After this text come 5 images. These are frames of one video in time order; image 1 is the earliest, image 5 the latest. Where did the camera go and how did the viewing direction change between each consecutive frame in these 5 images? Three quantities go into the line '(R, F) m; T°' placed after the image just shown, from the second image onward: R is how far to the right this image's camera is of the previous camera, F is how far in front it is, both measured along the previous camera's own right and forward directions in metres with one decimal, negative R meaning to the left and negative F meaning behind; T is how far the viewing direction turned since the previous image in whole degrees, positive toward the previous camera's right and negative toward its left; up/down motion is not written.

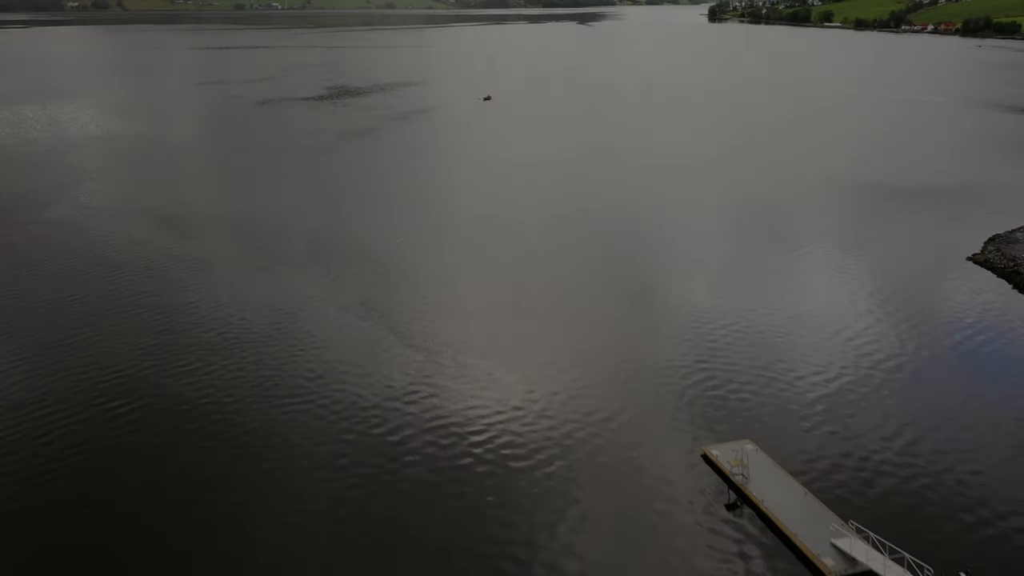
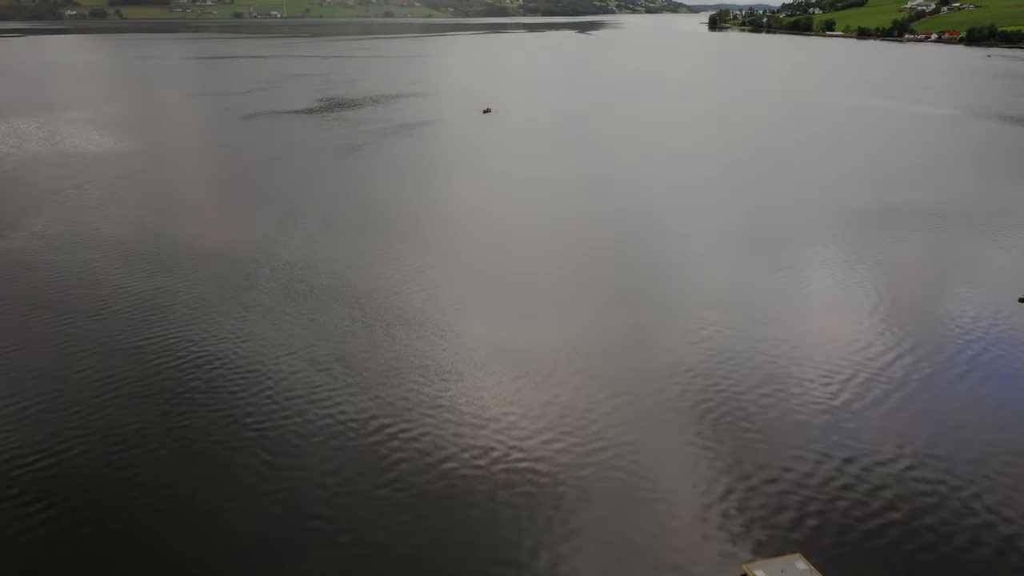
(0.0, +1.4) m; 0°
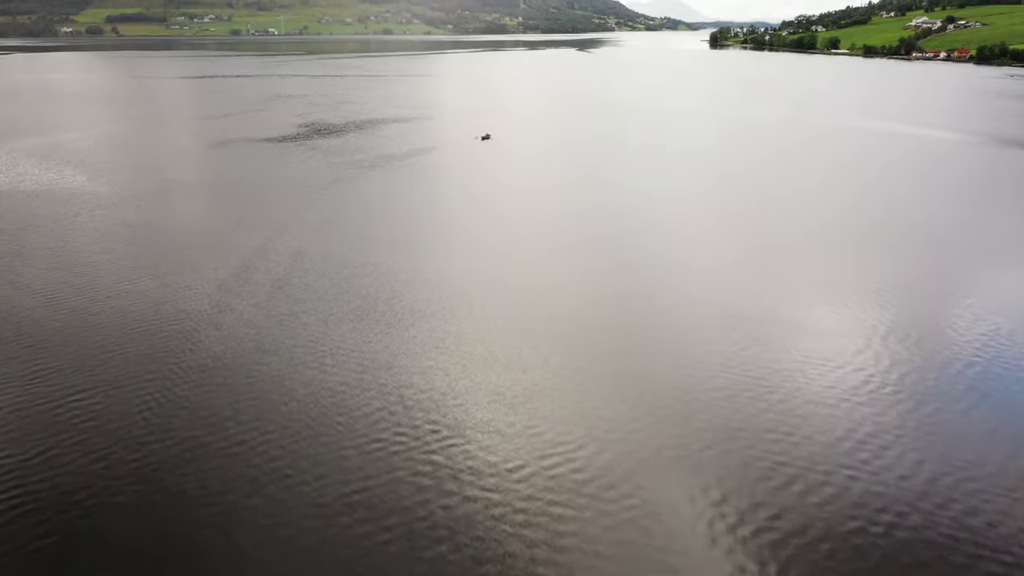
(-0.1, +3.0) m; 0°
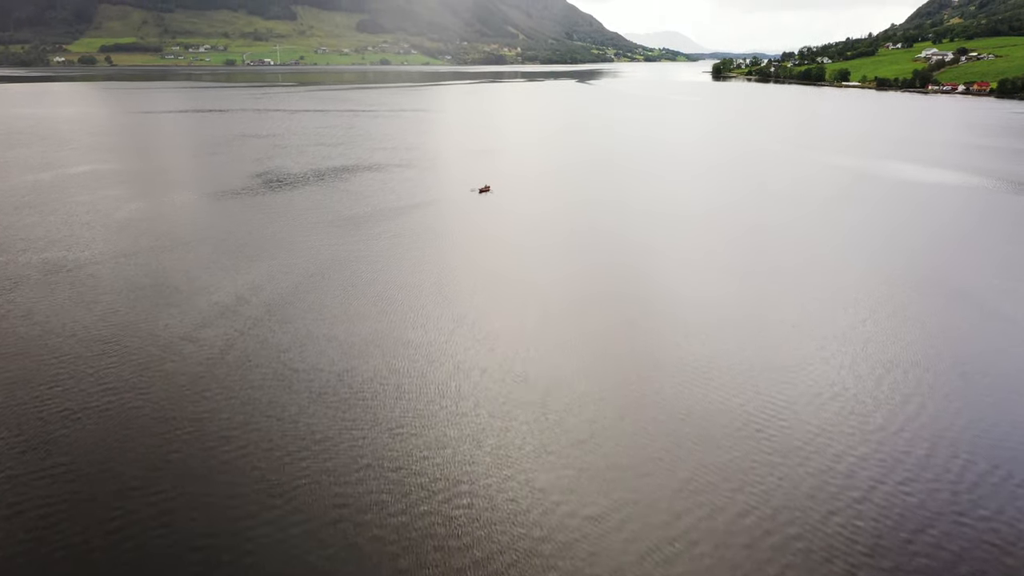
(+0.1, +5.1) m; 0°
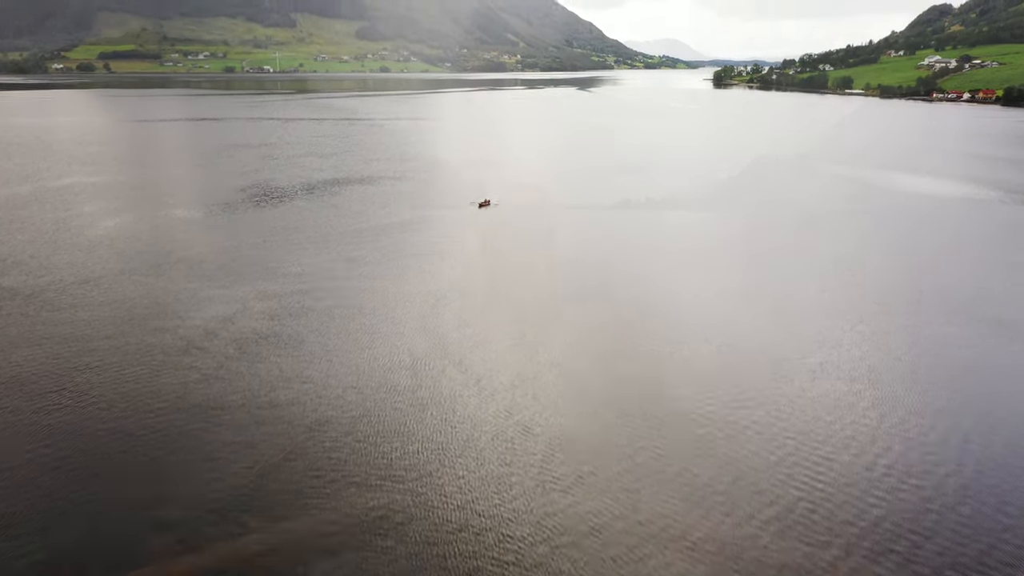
(0.0, +1.2) m; 0°
